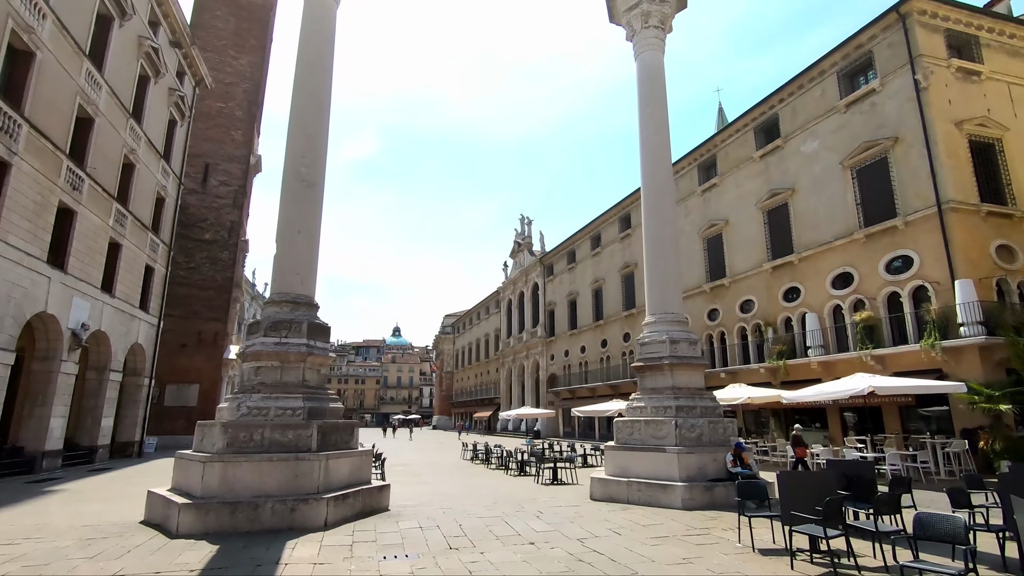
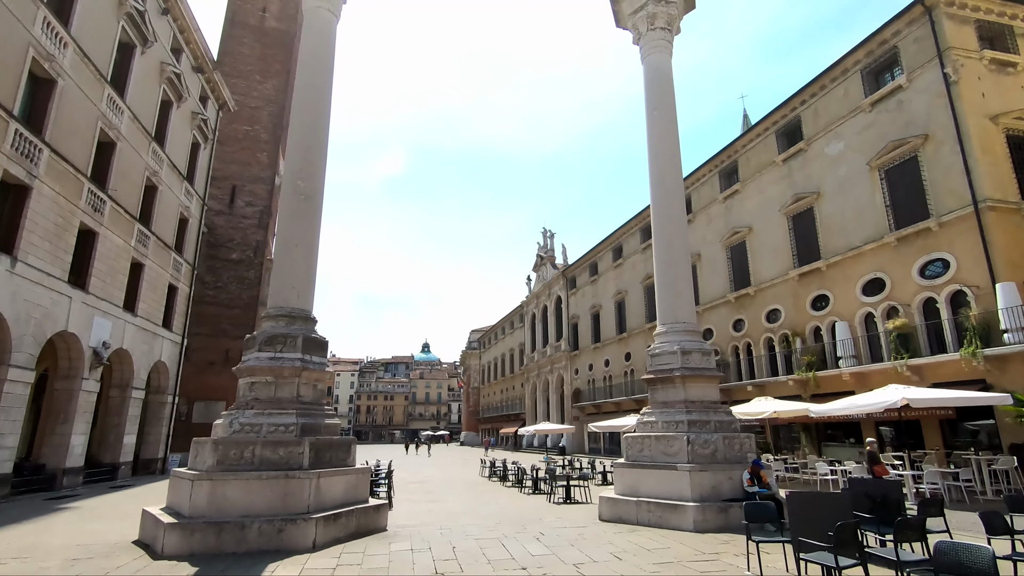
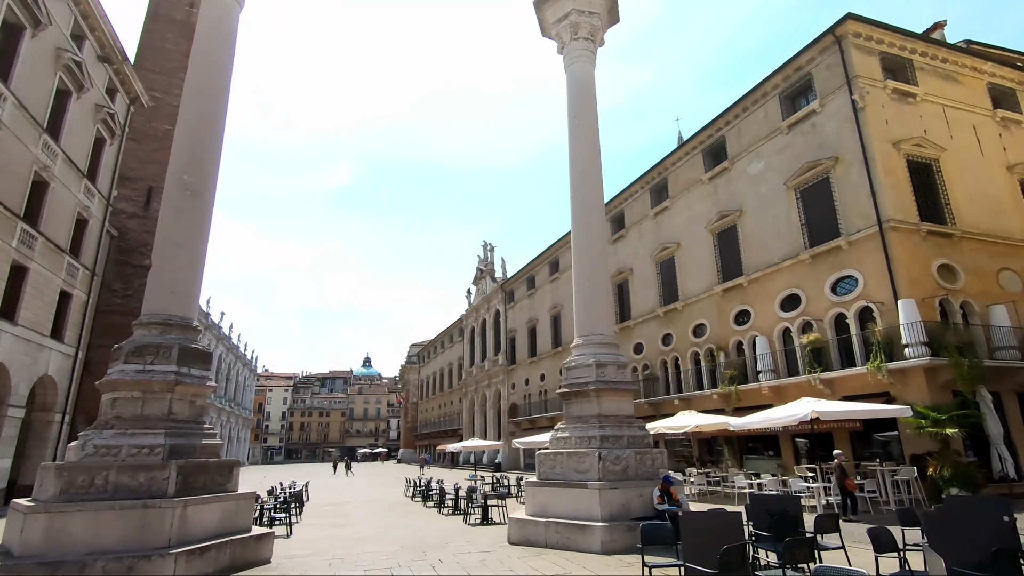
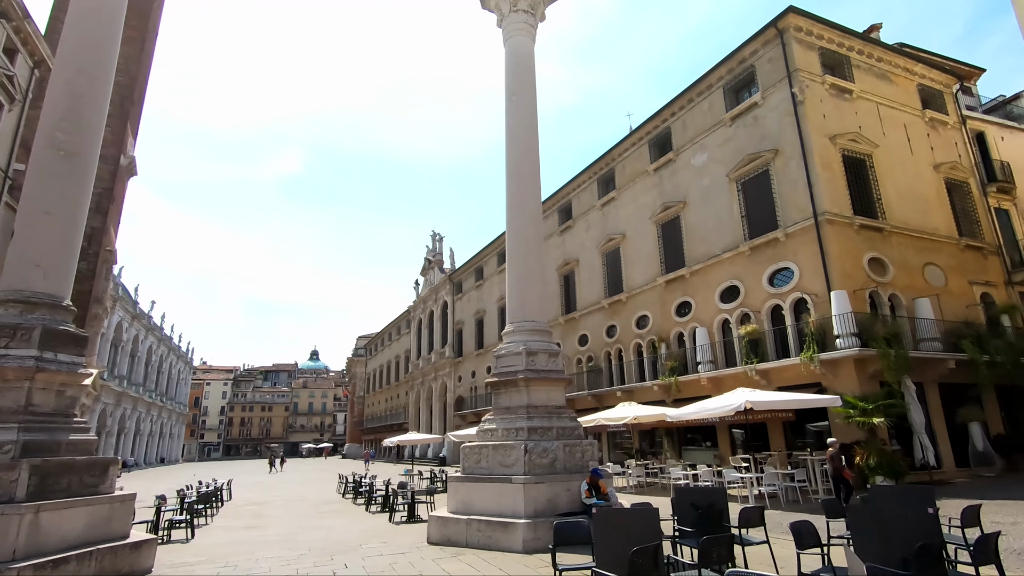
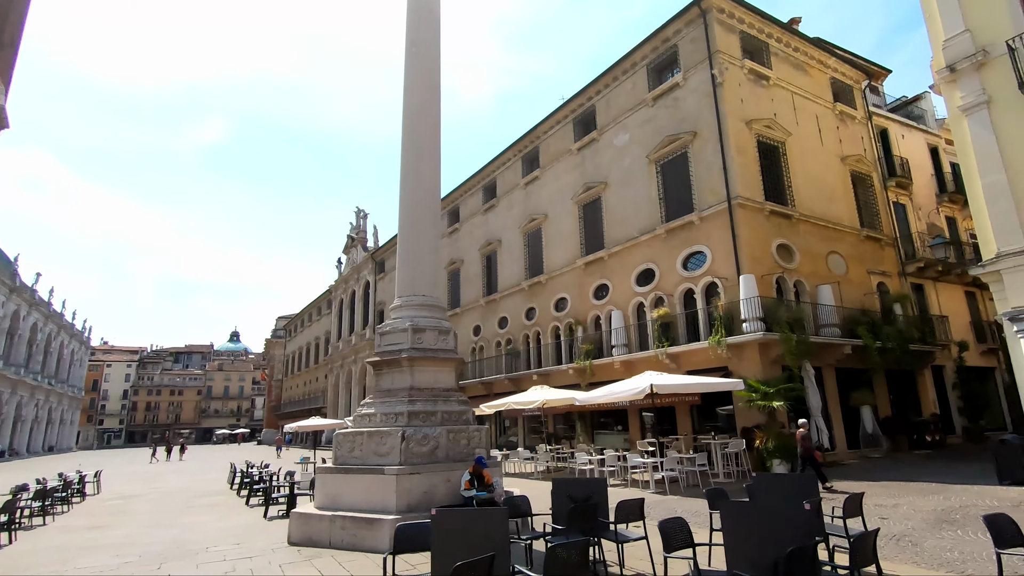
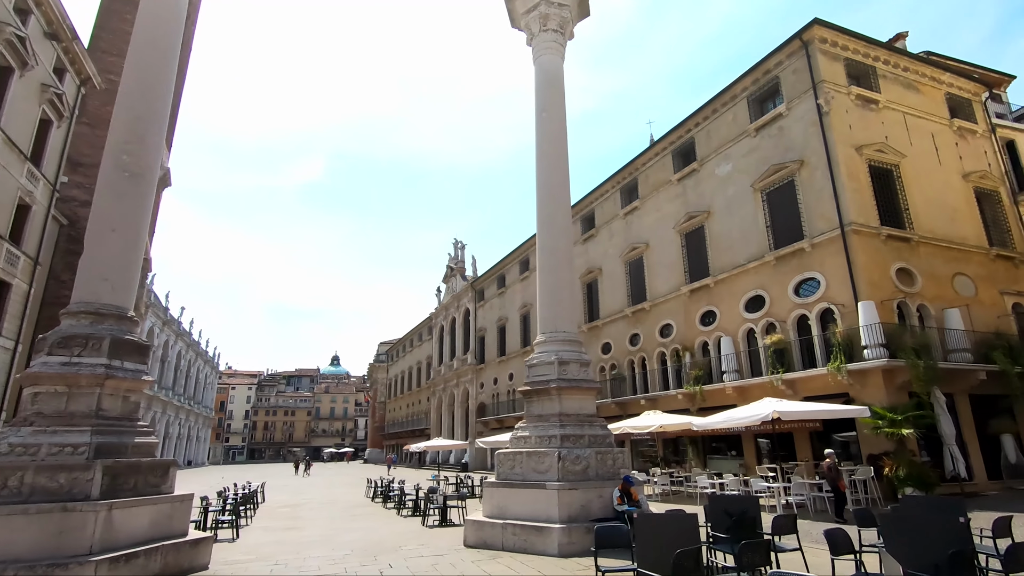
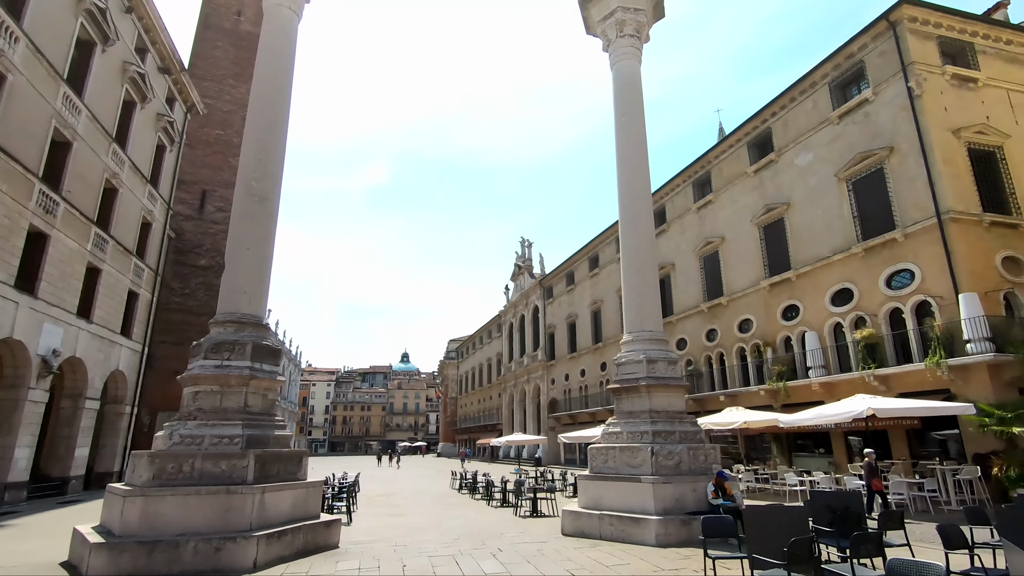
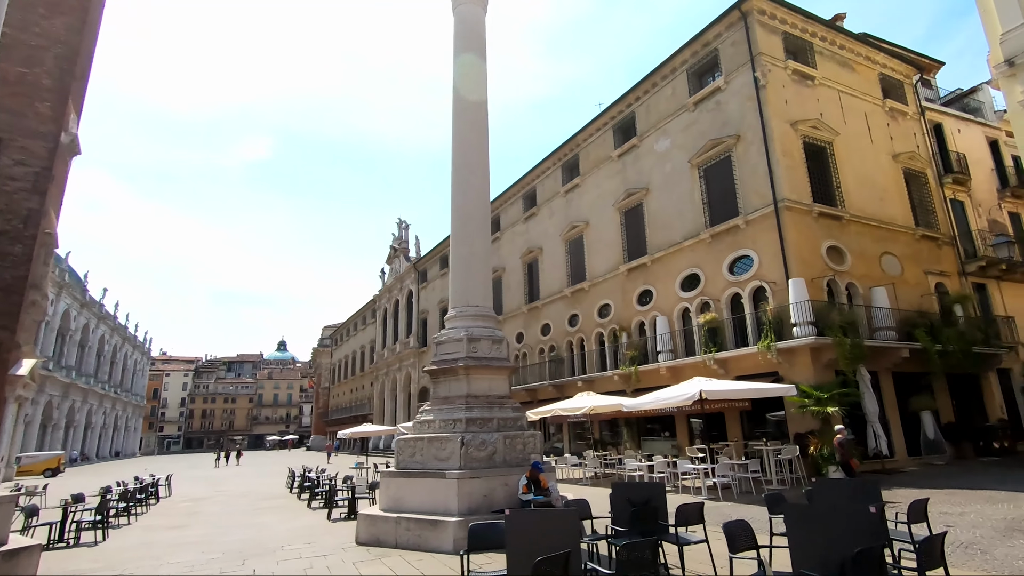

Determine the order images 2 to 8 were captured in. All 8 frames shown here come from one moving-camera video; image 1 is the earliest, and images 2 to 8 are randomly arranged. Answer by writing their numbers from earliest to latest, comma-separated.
2, 7, 3, 6, 4, 8, 5
